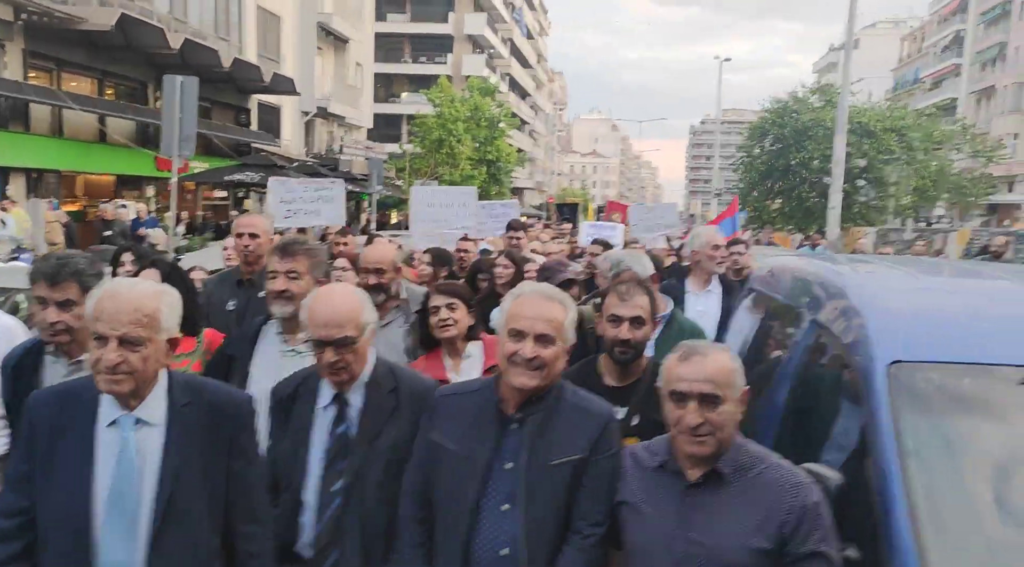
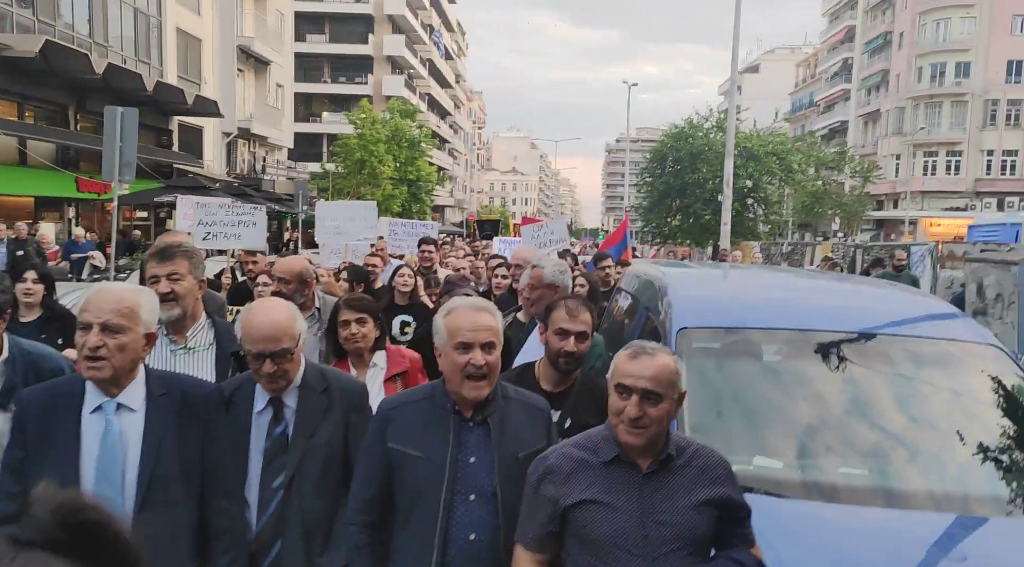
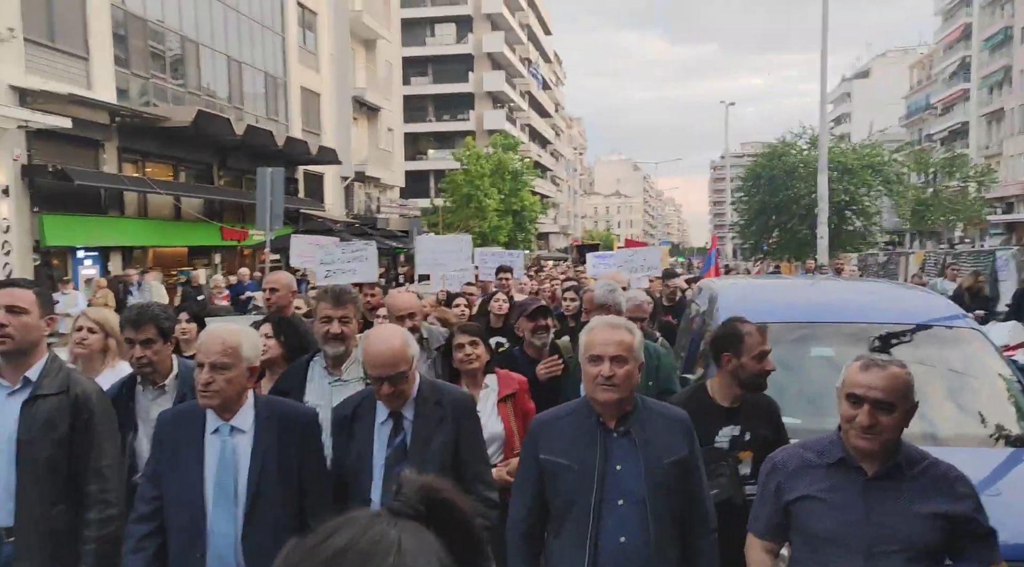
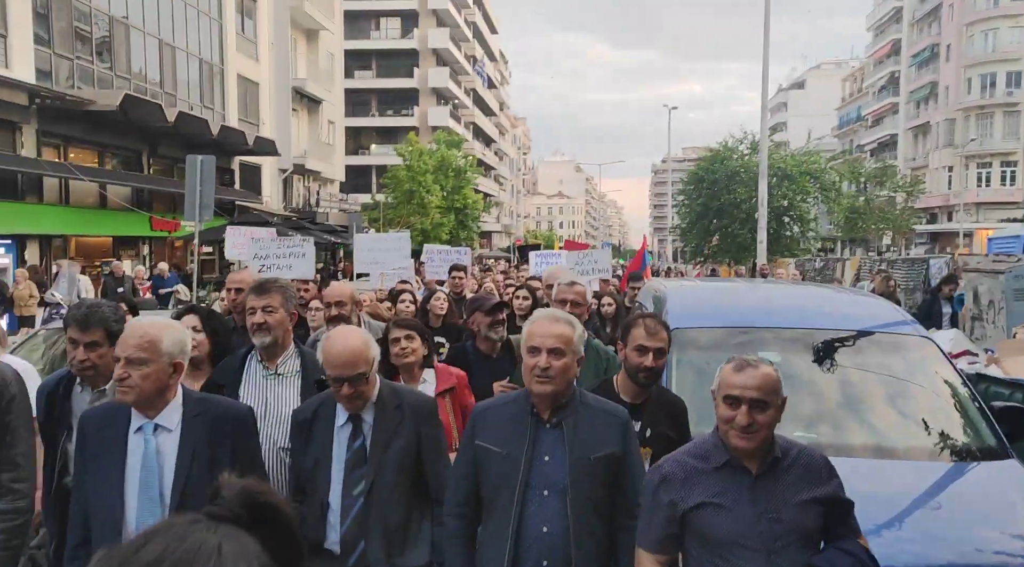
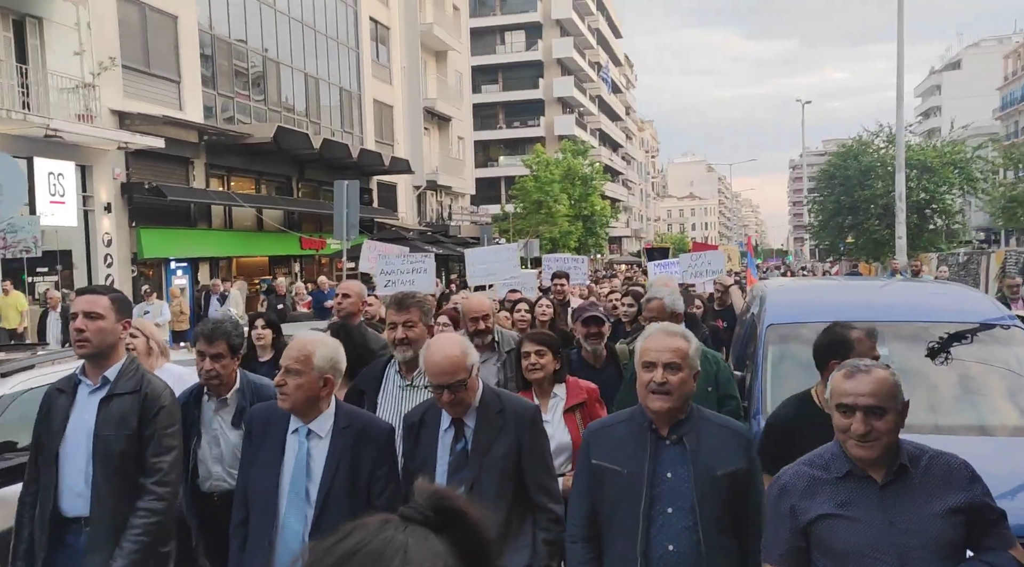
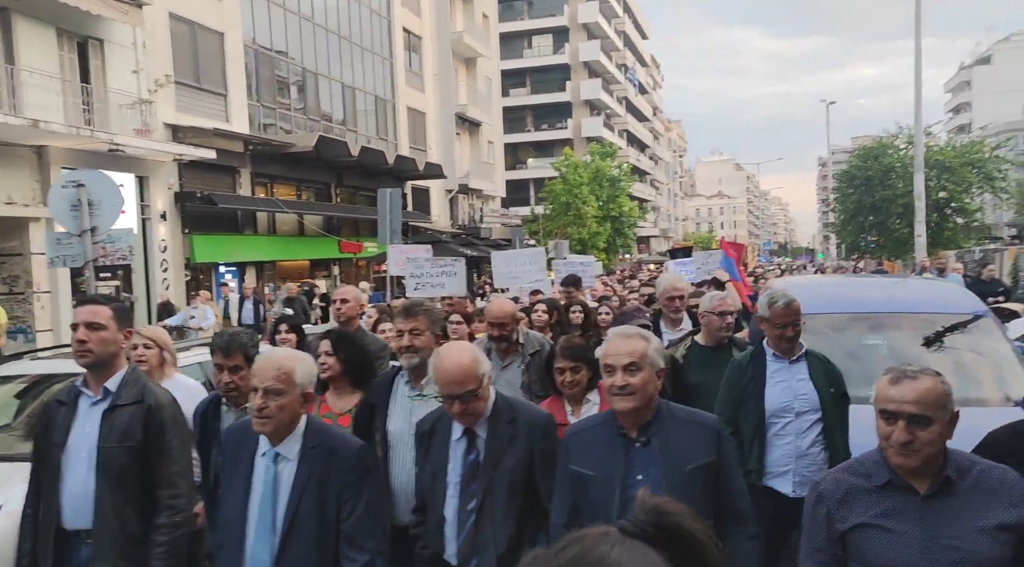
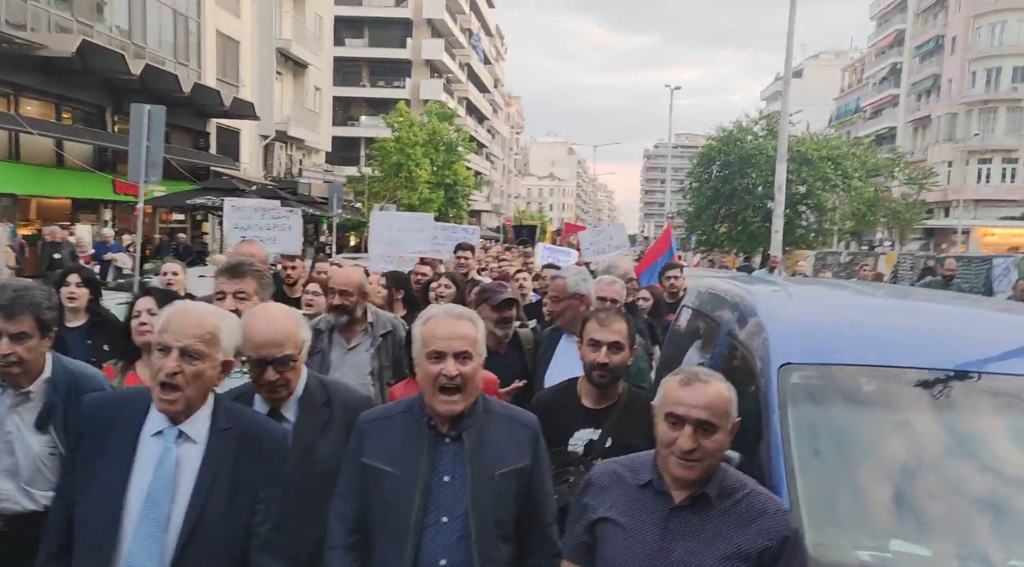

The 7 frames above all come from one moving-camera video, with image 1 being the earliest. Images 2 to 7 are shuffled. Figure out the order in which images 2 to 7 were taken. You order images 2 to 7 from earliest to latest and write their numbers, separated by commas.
7, 2, 4, 3, 5, 6
